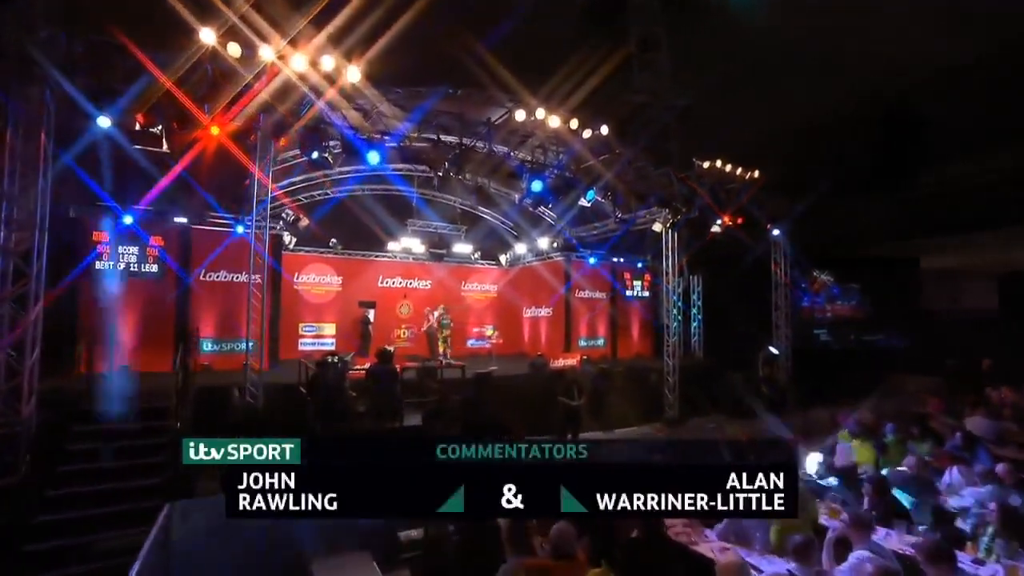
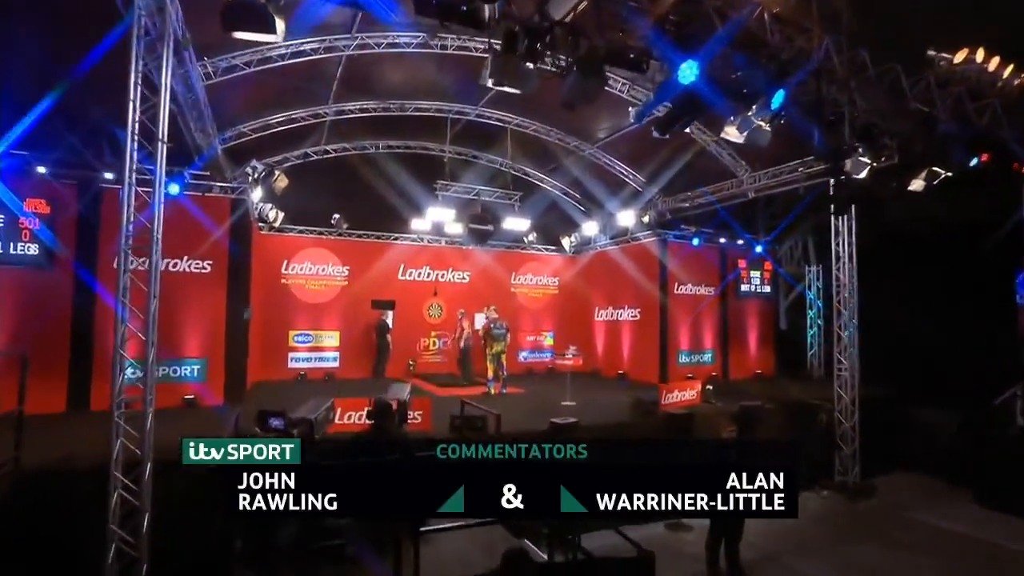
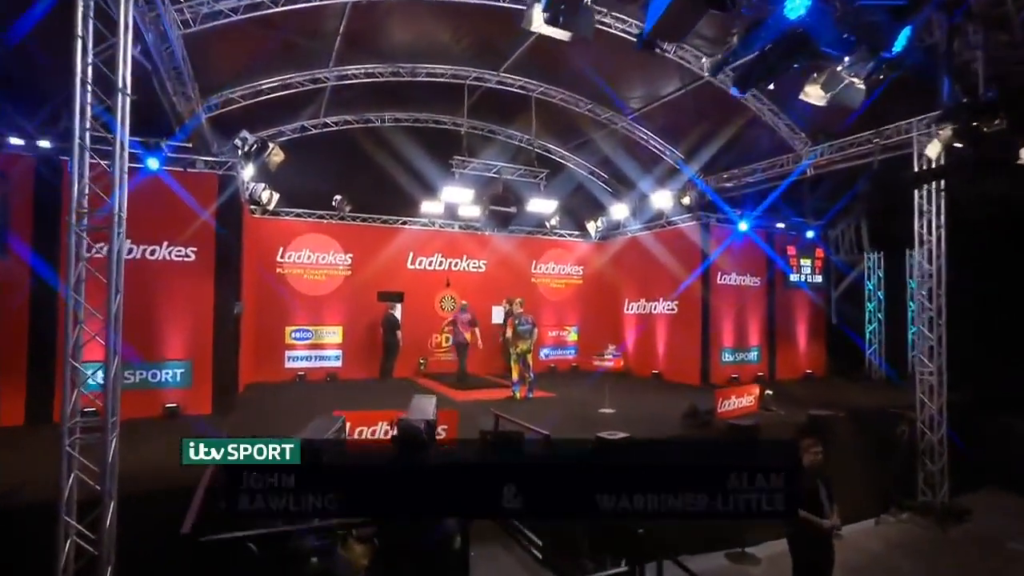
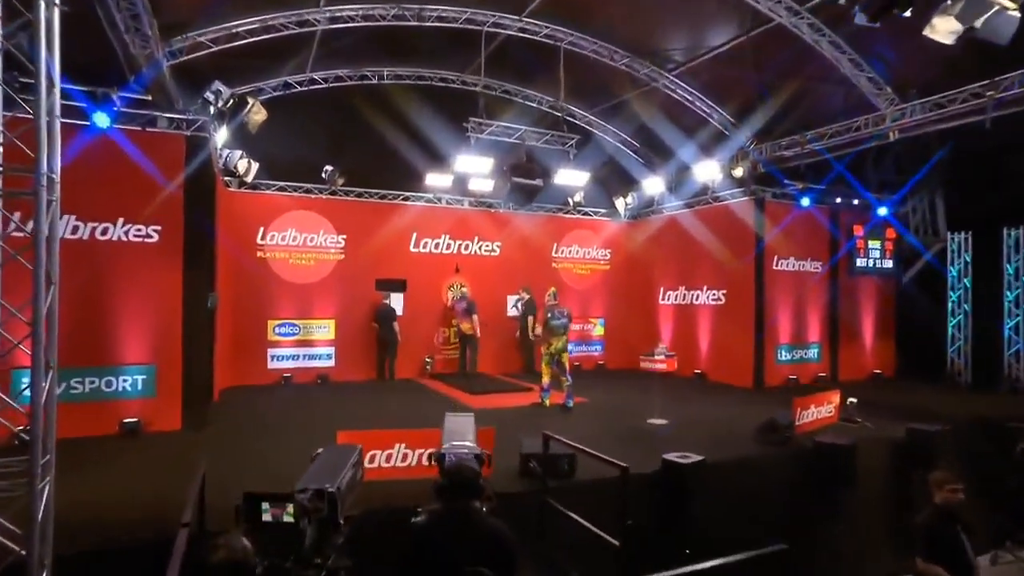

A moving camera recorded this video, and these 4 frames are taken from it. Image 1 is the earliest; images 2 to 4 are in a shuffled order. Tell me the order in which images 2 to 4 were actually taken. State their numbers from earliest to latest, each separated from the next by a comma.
2, 3, 4
